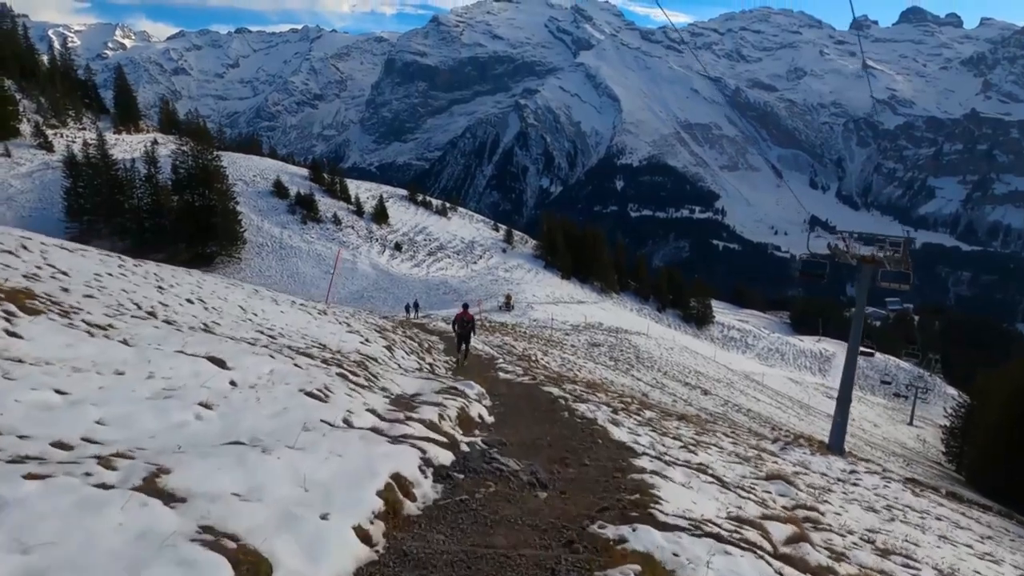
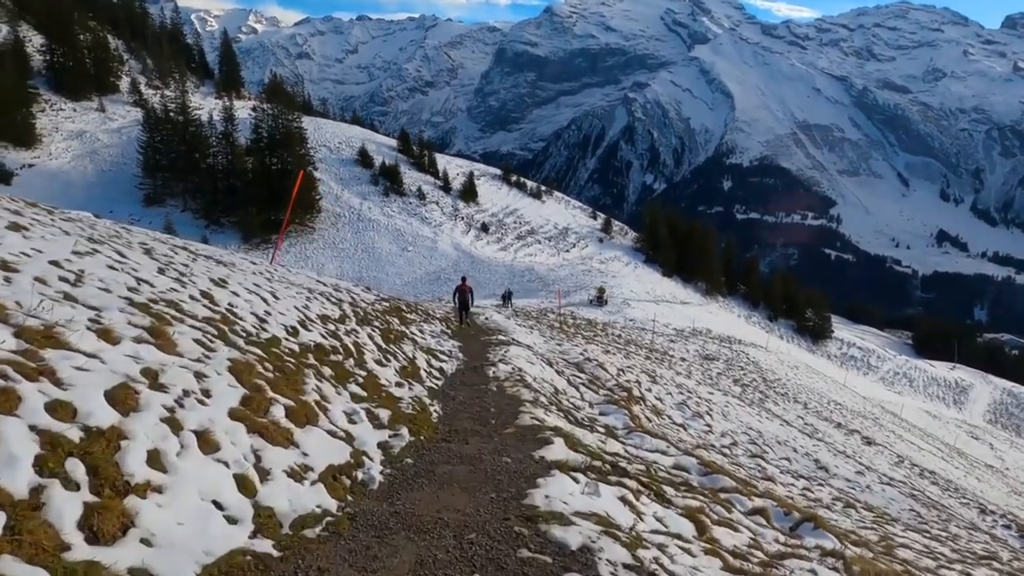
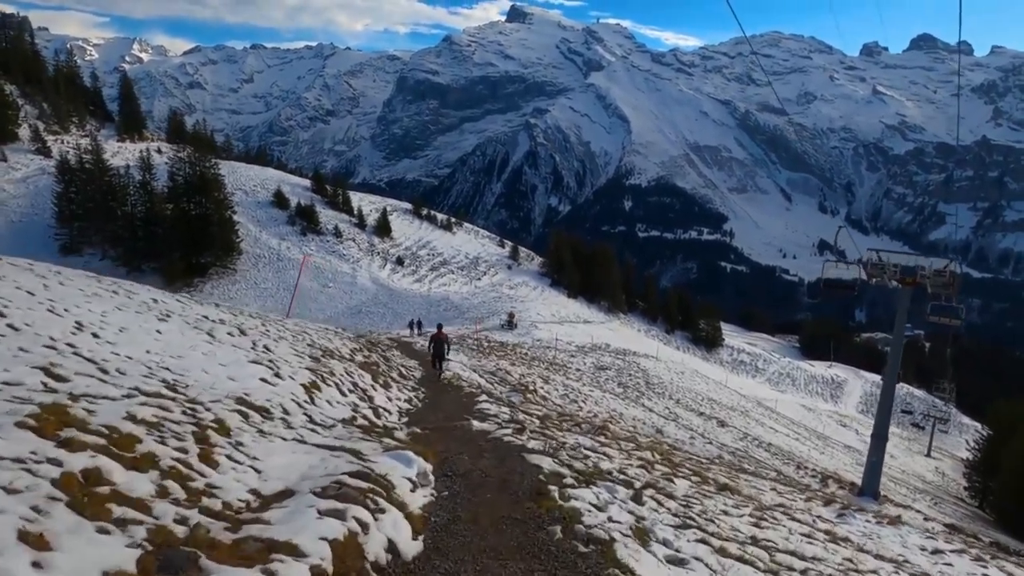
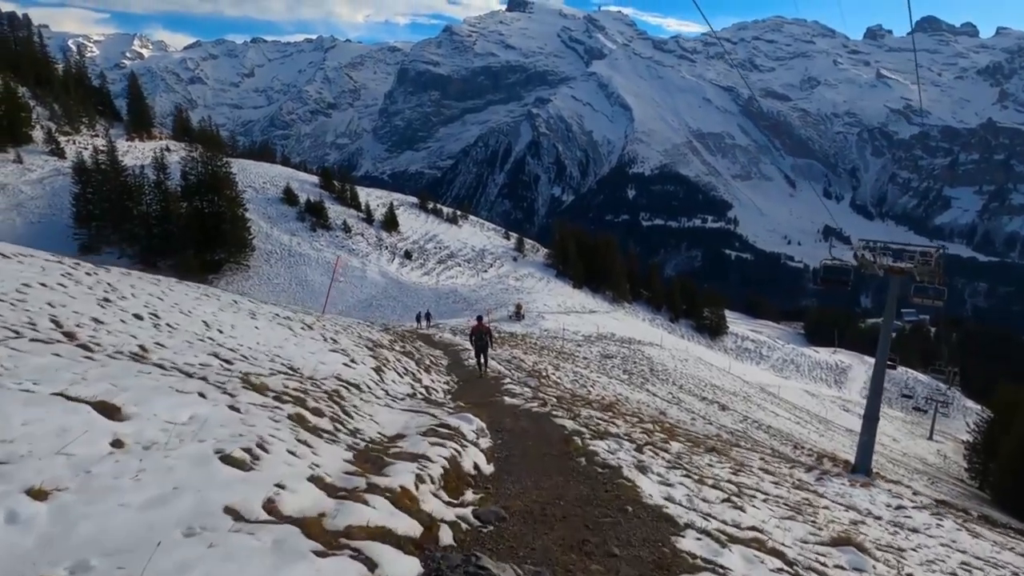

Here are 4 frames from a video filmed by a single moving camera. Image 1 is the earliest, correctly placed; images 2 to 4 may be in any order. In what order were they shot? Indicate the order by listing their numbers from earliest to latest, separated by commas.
4, 3, 2
